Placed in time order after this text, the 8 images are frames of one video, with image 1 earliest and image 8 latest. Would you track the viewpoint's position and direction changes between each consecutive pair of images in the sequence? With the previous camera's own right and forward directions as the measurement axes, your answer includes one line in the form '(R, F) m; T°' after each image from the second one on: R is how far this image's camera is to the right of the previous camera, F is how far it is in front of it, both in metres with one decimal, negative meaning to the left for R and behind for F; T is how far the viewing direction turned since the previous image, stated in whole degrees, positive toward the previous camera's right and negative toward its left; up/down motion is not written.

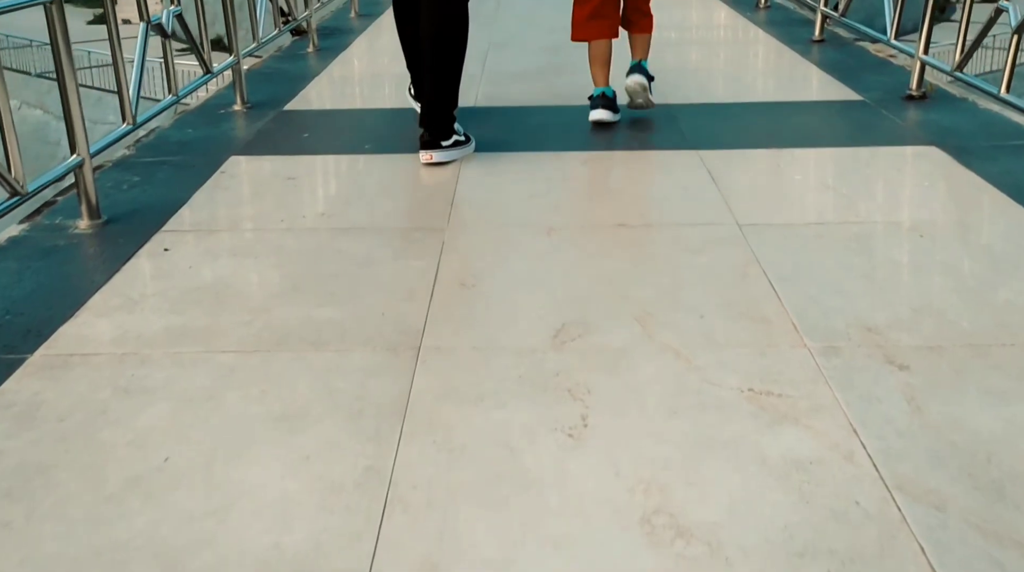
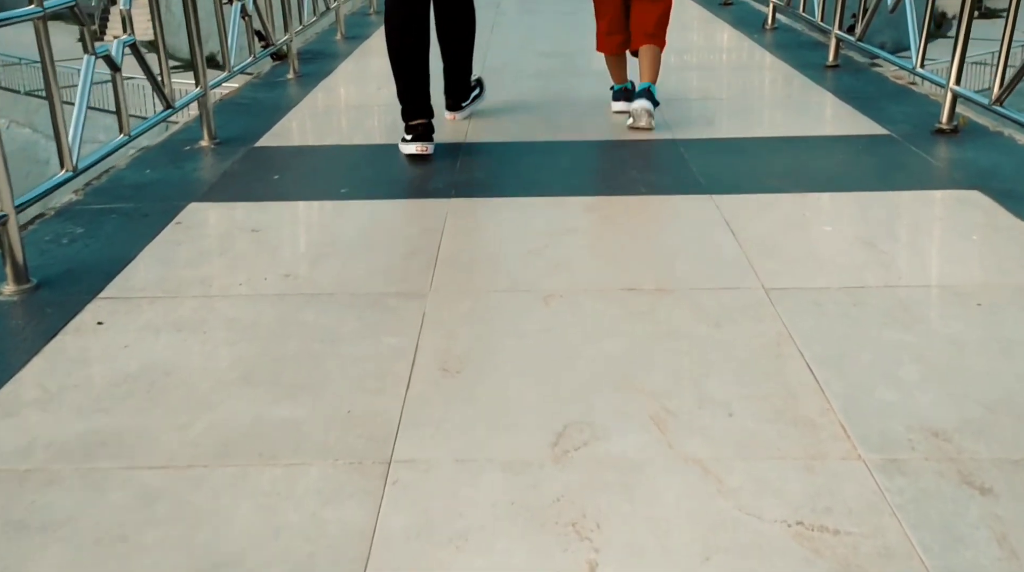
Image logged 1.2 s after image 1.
(0.0, +0.4) m; 0°
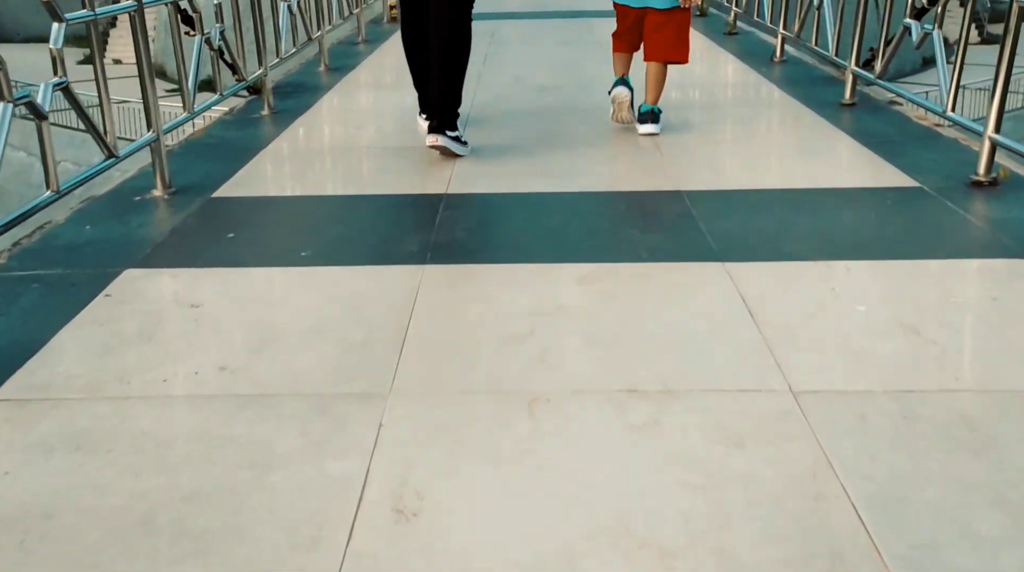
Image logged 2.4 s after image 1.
(0.0, +0.5) m; 0°
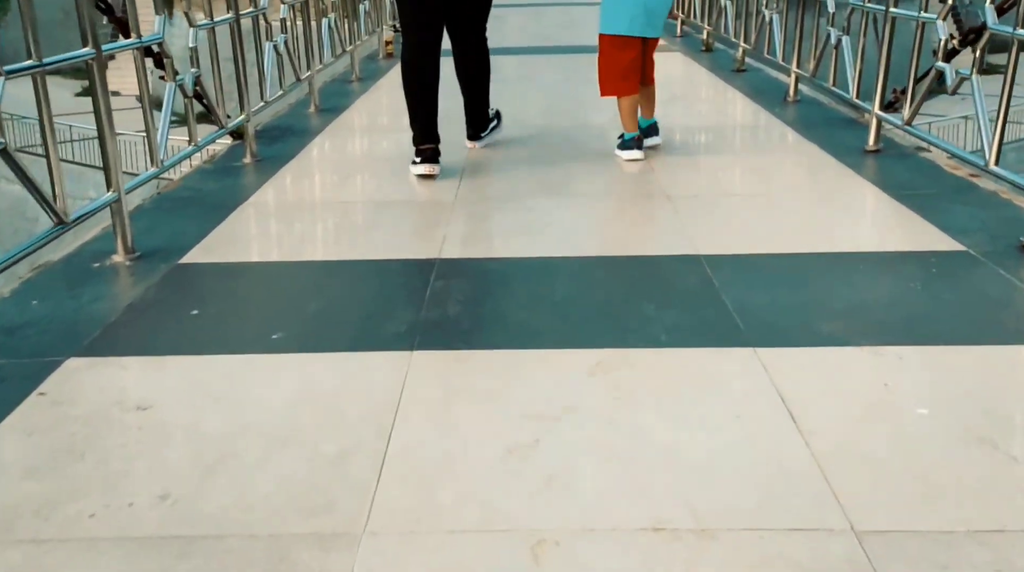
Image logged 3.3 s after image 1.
(0.0, +0.4) m; 0°
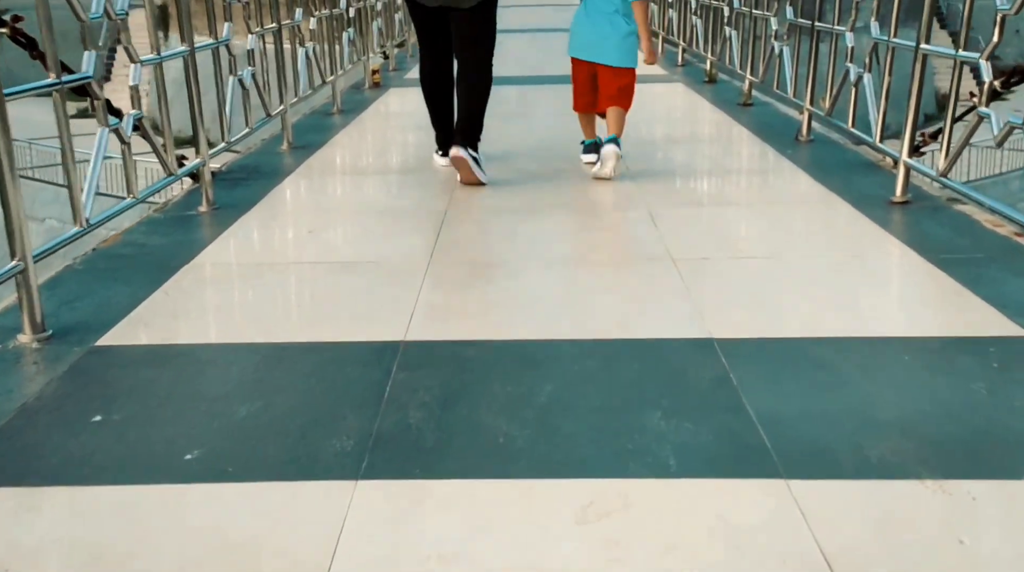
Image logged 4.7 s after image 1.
(0.0, +0.6) m; 0°
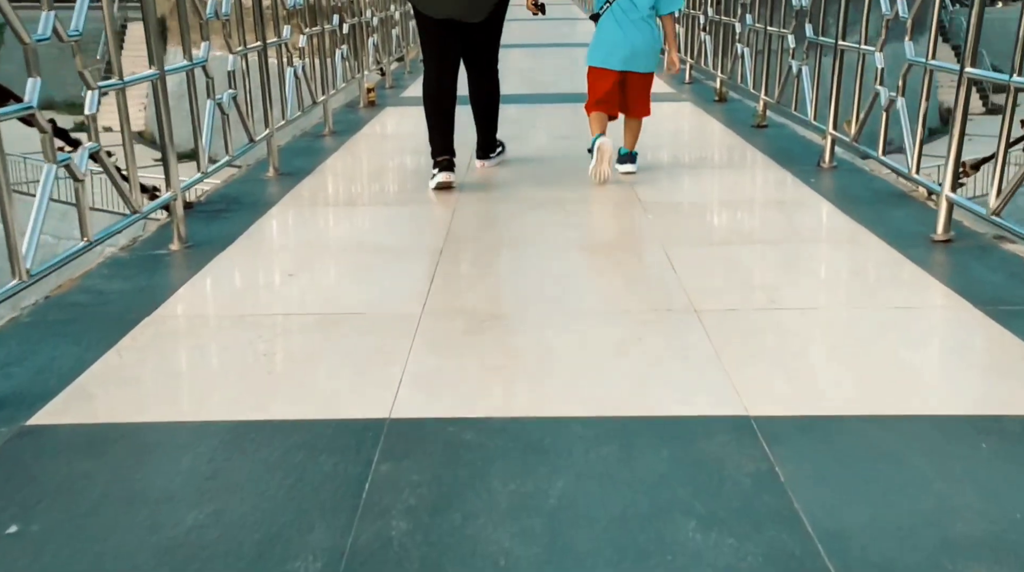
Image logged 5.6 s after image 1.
(0.0, +0.4) m; 0°
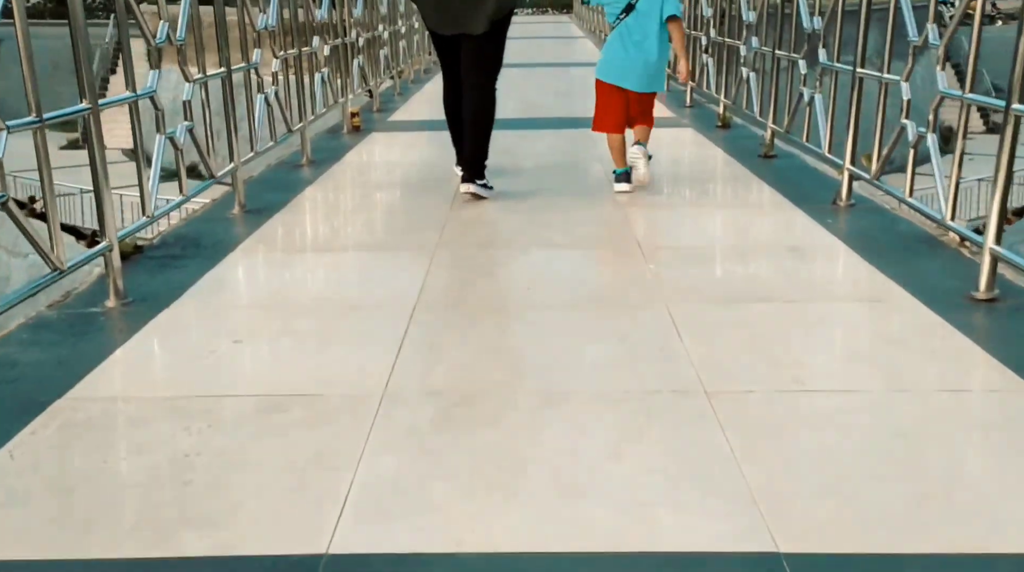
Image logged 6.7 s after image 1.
(0.0, +0.5) m; 0°
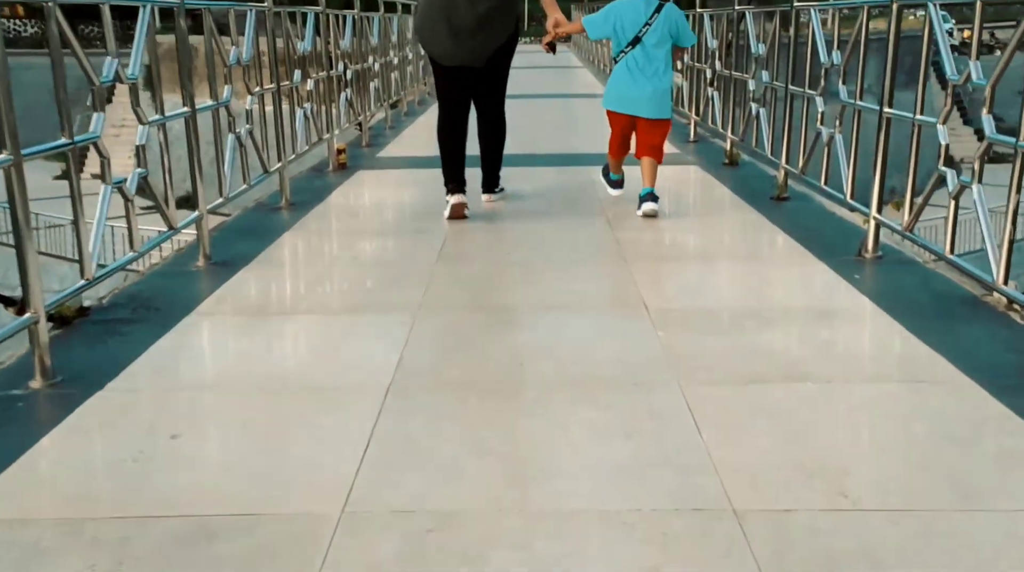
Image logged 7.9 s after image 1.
(0.0, +0.5) m; 0°
